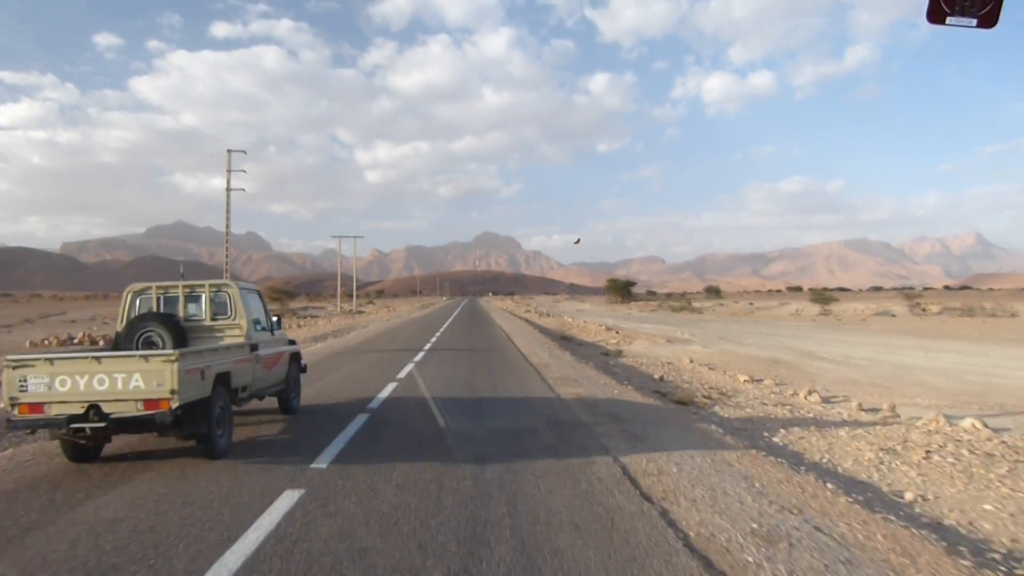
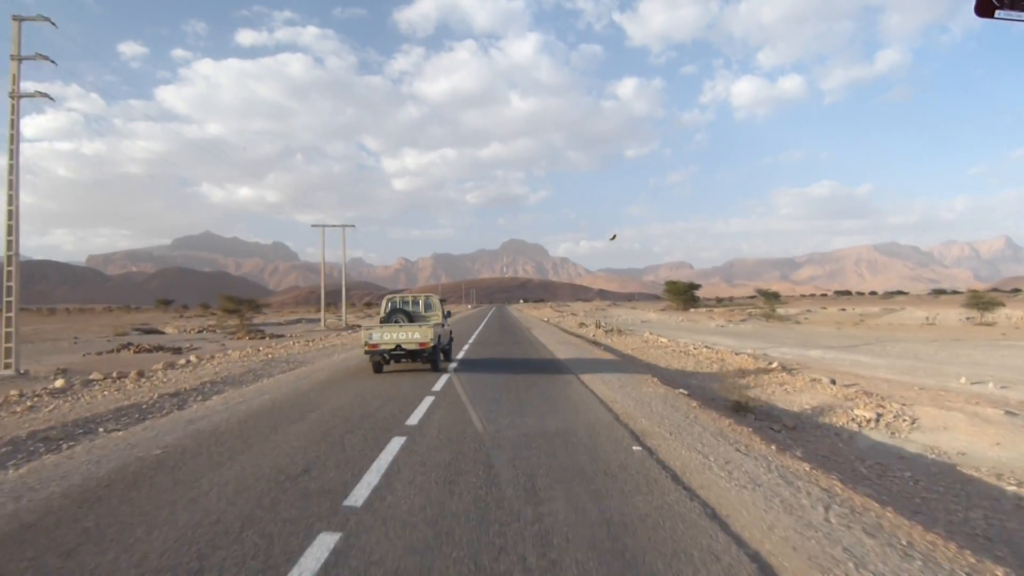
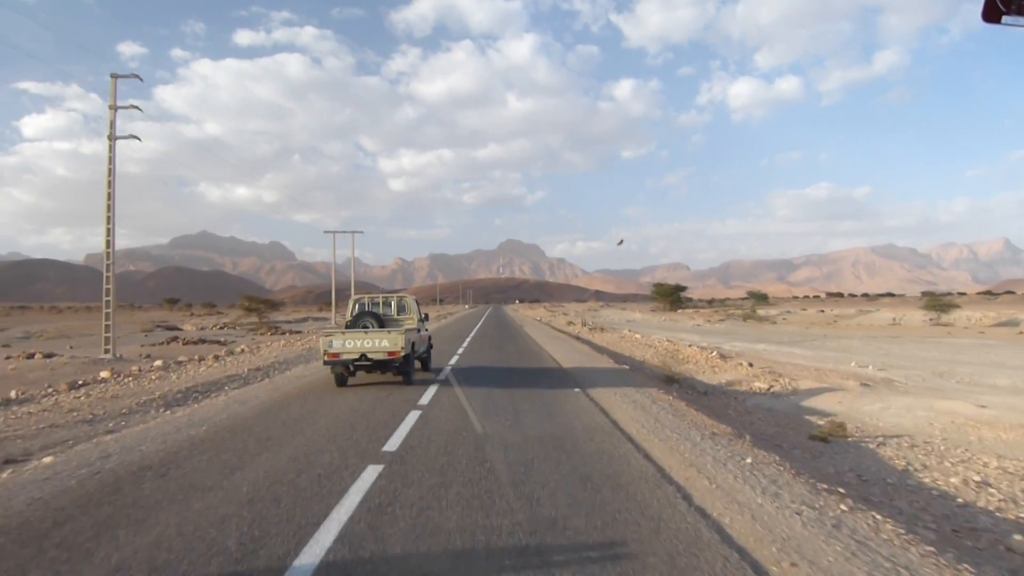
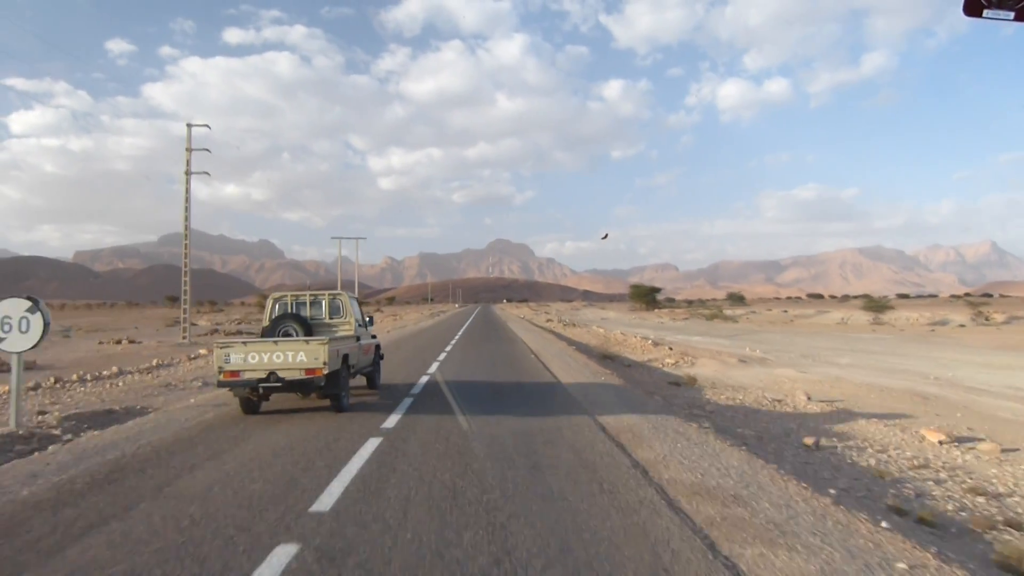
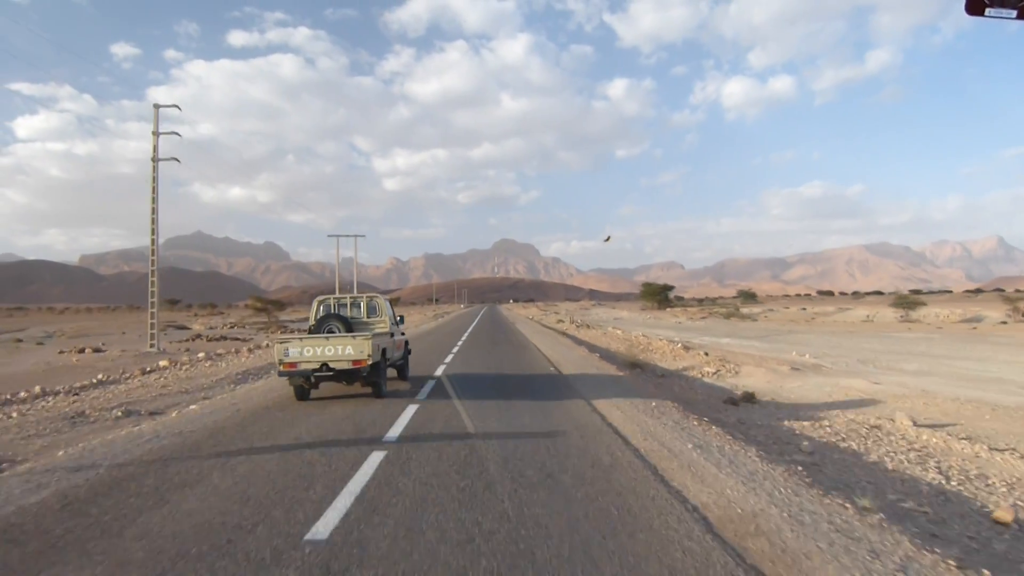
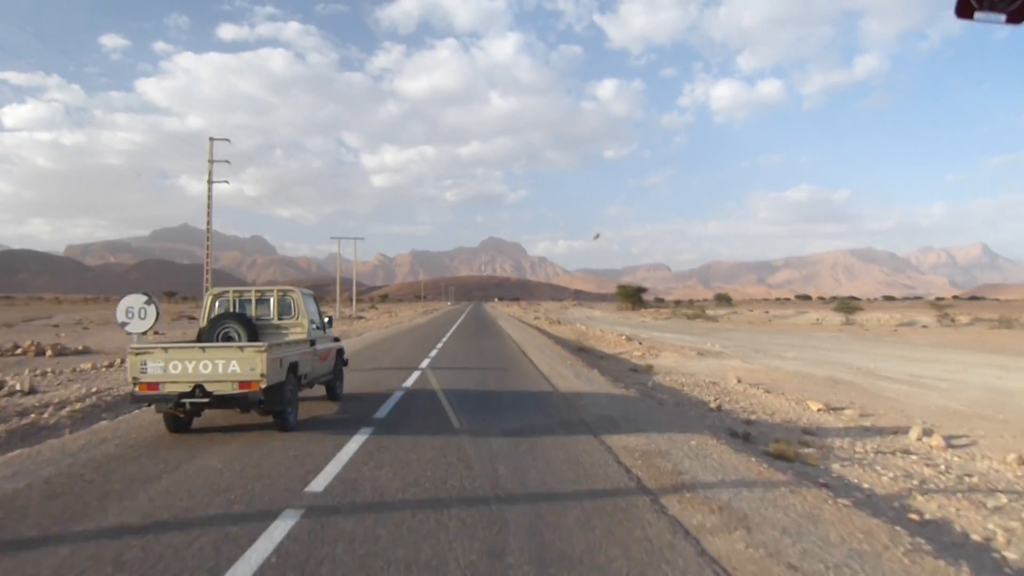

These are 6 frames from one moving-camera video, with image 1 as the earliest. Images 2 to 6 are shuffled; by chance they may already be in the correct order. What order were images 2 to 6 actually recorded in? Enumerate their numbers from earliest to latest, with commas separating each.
6, 4, 5, 3, 2
